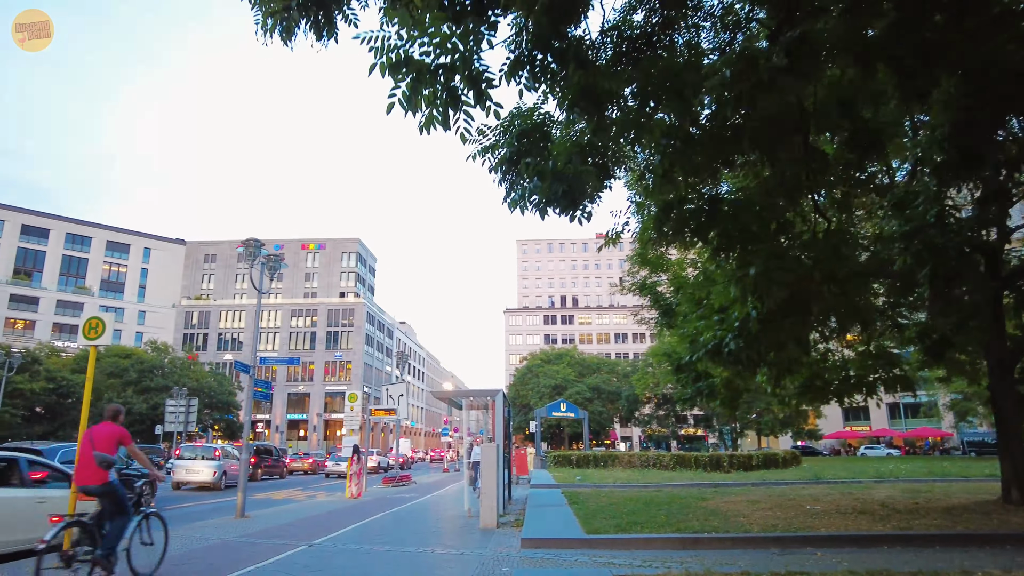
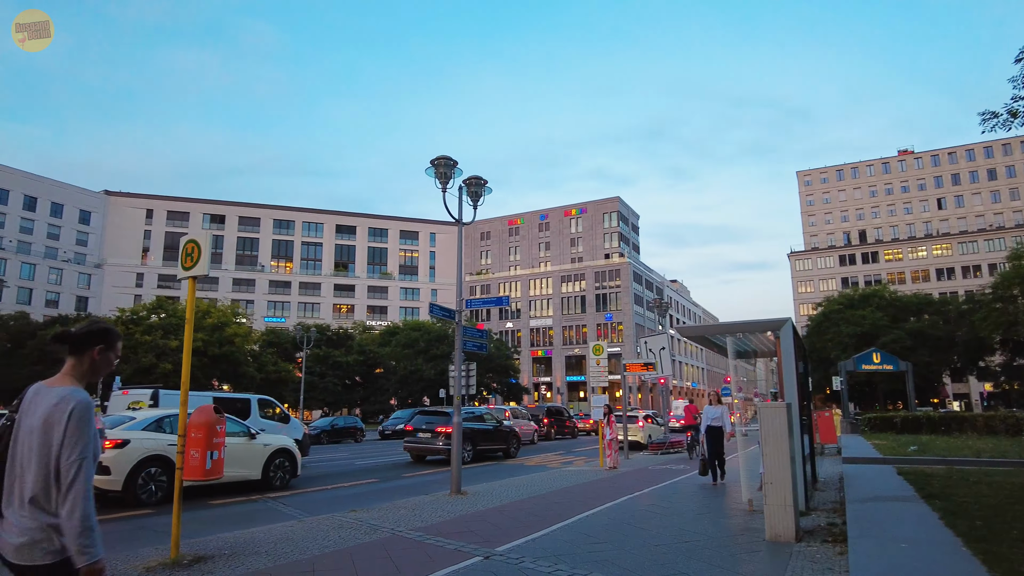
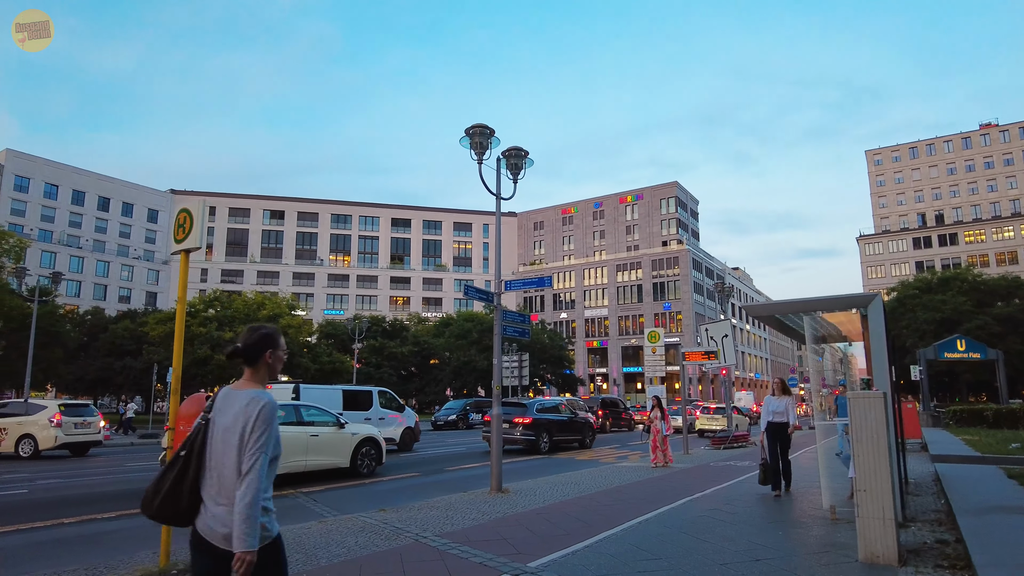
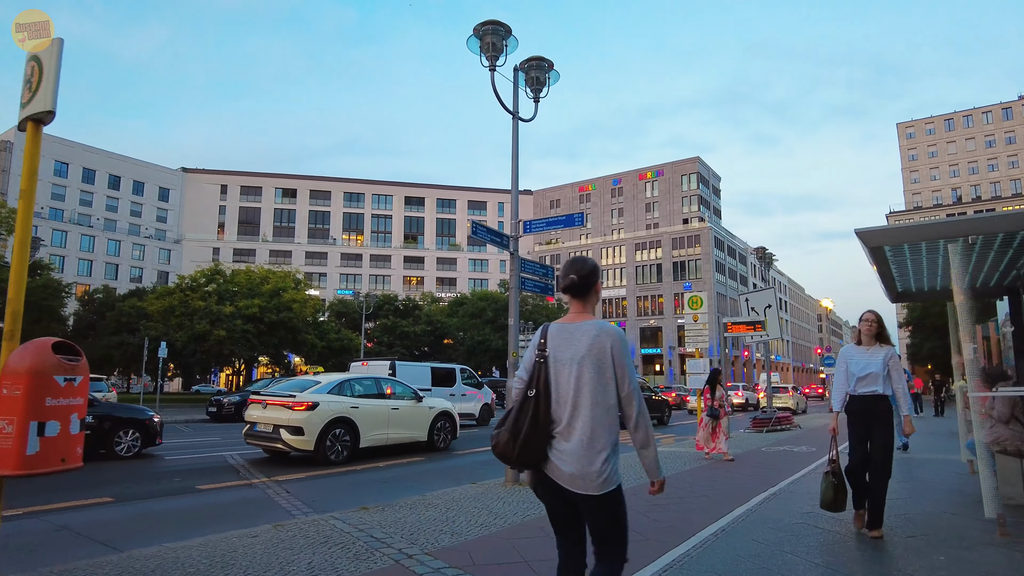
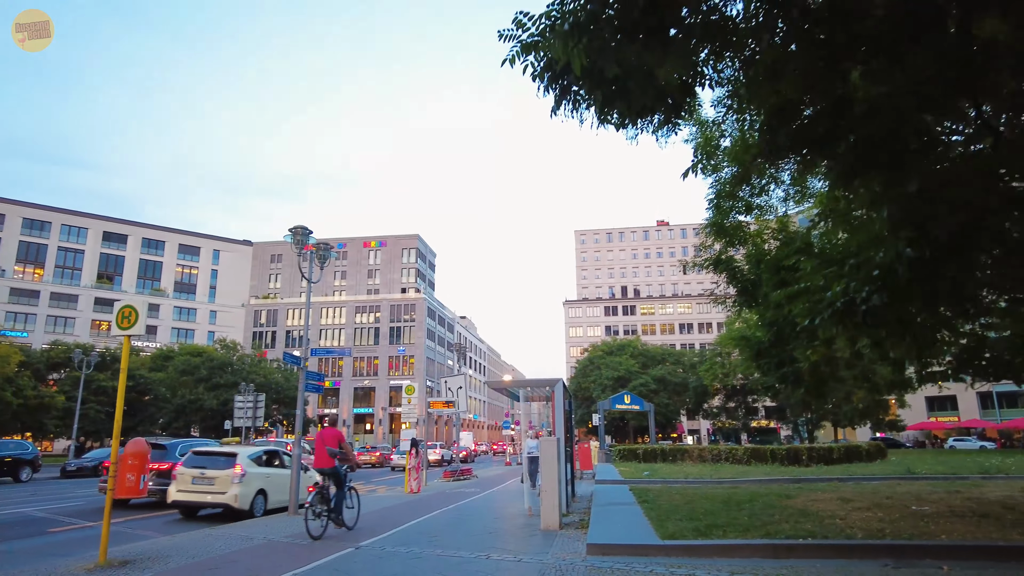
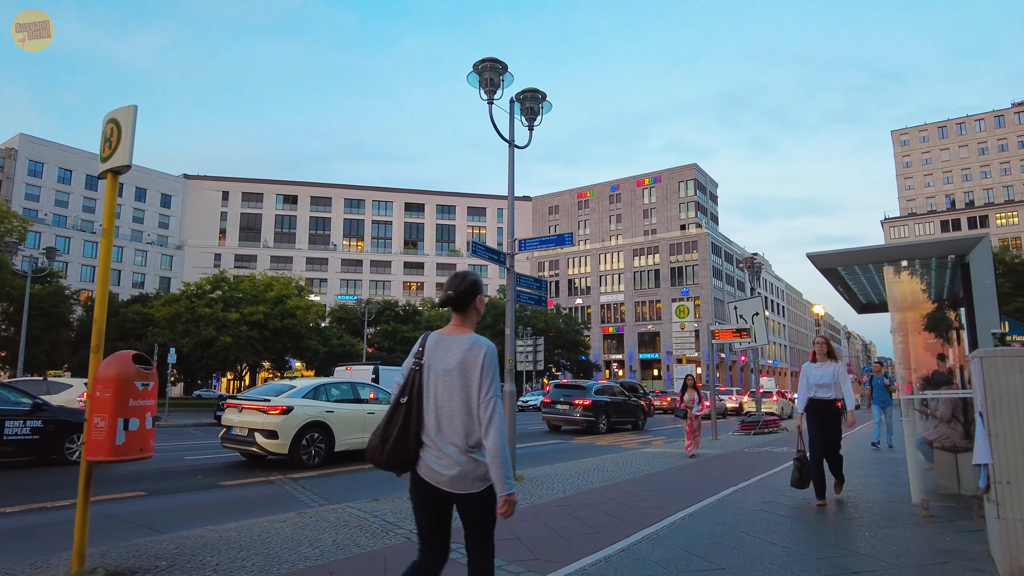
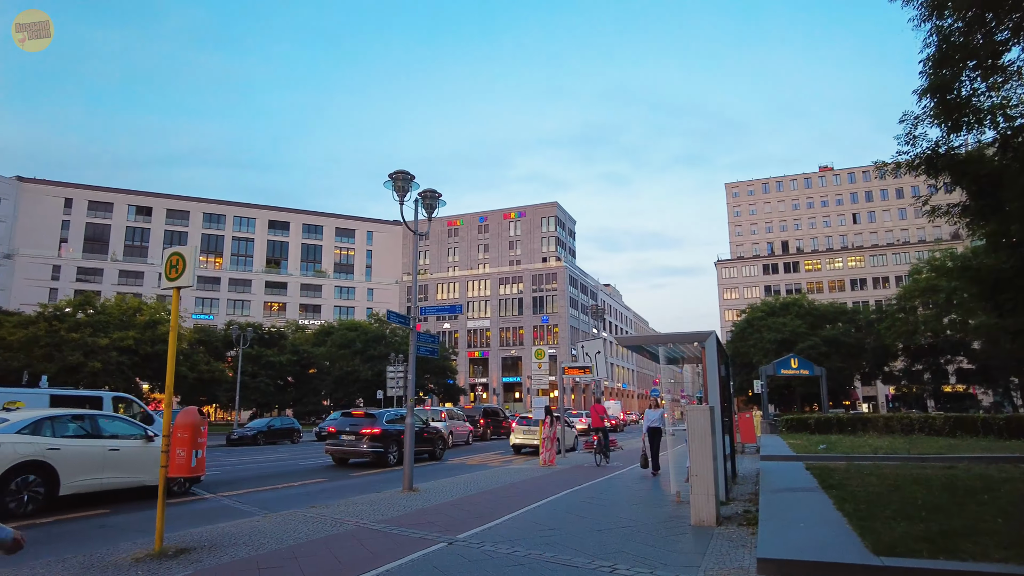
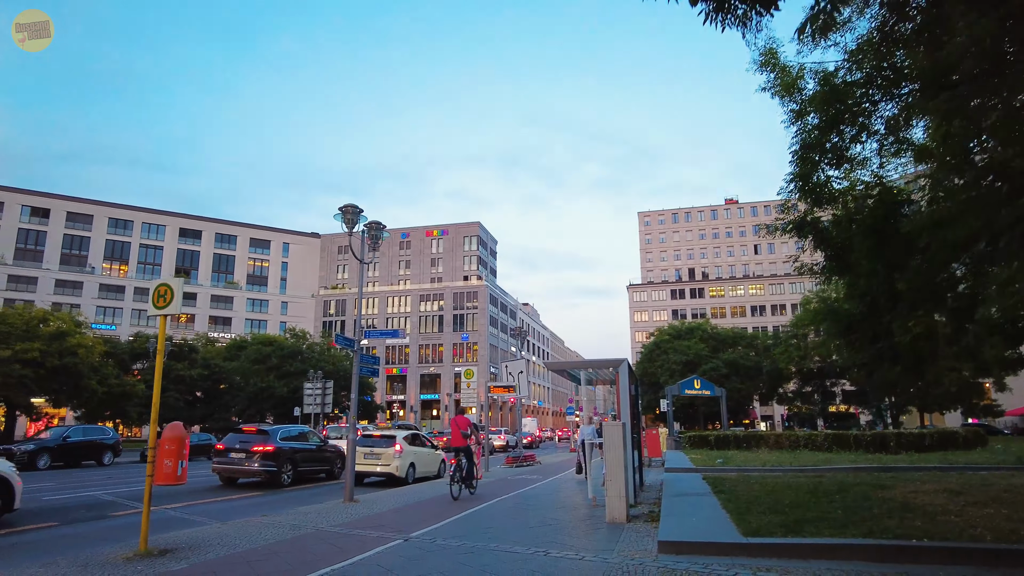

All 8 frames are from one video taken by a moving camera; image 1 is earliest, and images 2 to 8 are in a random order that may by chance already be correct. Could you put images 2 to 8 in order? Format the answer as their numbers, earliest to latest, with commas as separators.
5, 8, 7, 2, 3, 6, 4
